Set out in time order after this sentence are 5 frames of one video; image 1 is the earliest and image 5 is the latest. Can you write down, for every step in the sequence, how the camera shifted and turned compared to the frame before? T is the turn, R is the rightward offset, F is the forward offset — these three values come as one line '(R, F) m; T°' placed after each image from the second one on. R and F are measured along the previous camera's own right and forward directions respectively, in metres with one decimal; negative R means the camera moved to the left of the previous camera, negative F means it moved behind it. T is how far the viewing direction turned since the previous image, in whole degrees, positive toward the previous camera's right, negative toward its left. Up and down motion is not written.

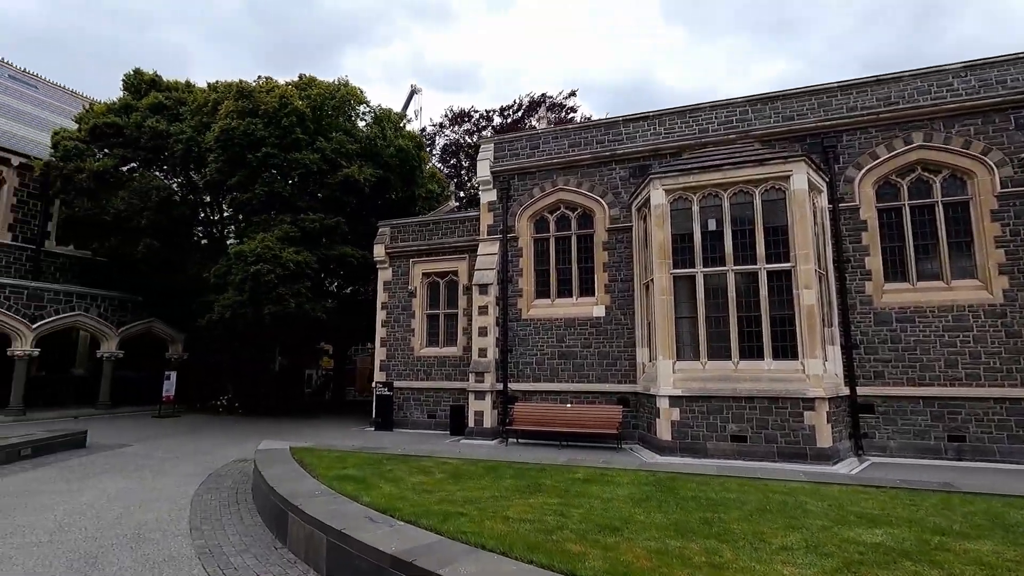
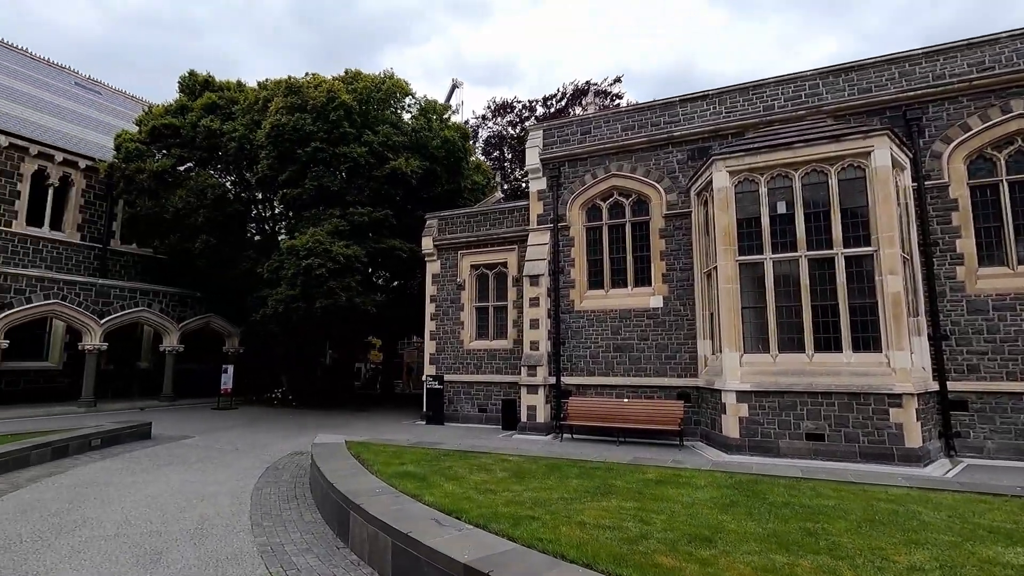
(-0.3, +0.4) m; -4°
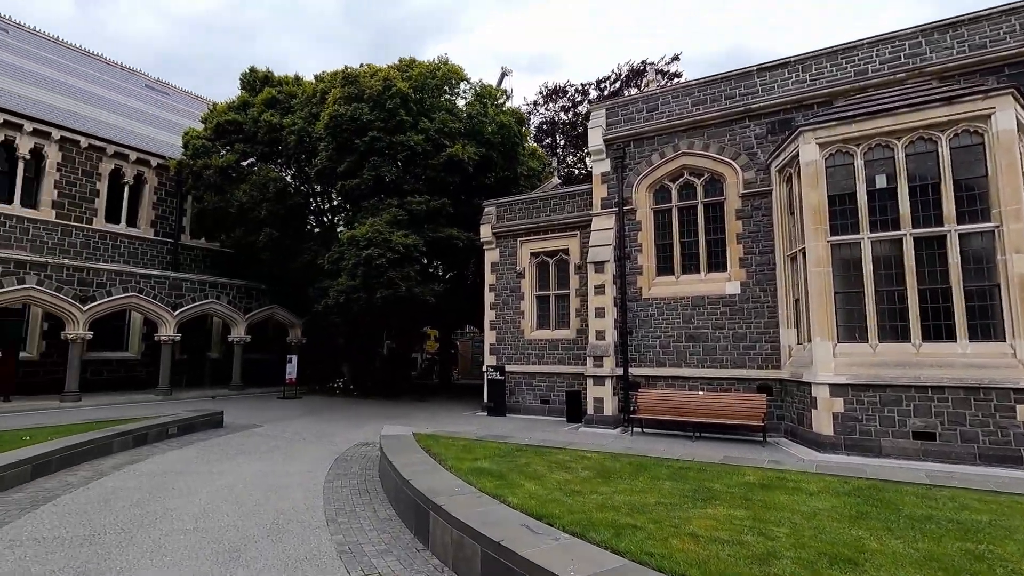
(-0.4, +0.4) m; -5°
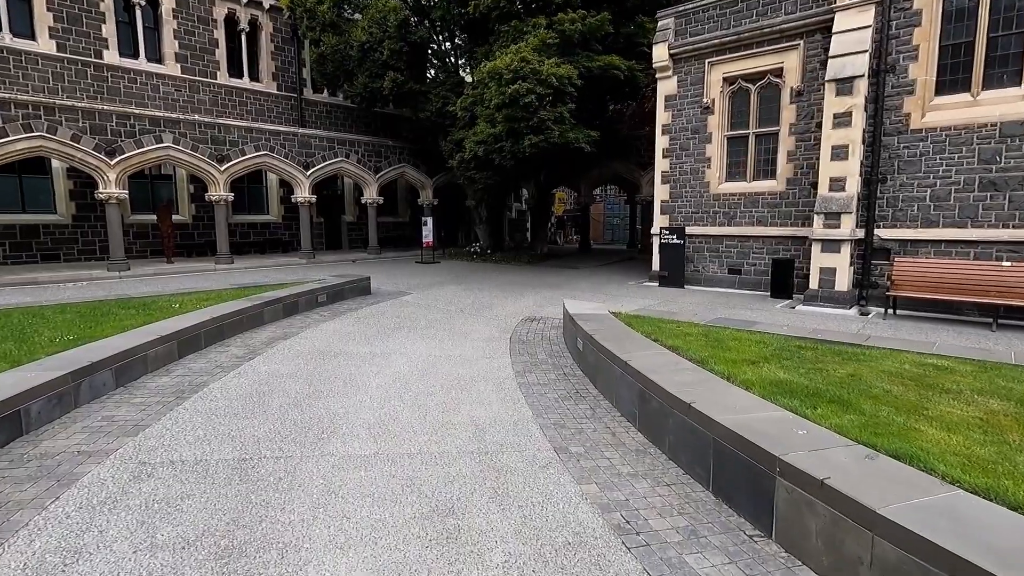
(-1.5, +2.3) m; -12°
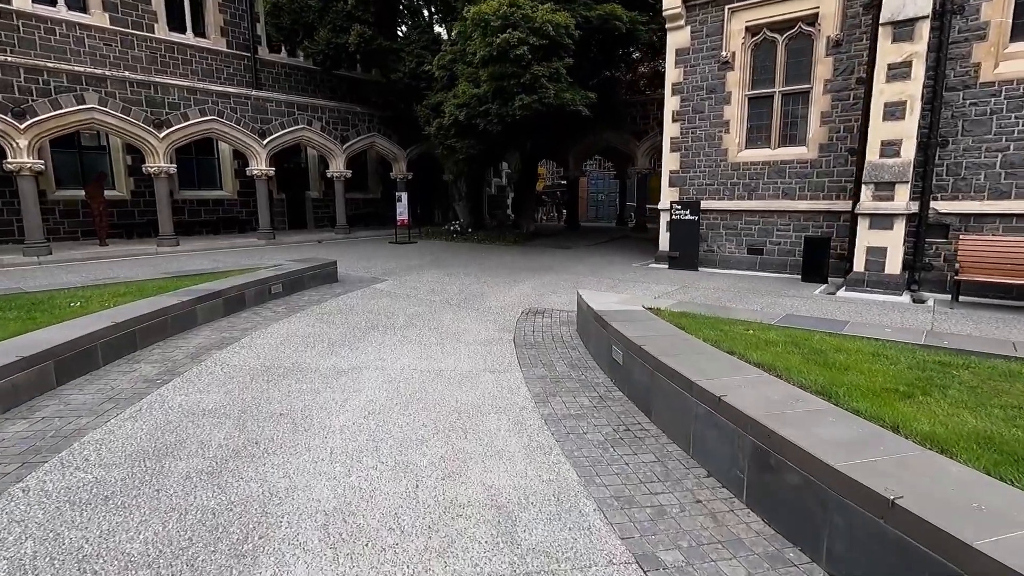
(-0.3, +1.6) m; +3°
